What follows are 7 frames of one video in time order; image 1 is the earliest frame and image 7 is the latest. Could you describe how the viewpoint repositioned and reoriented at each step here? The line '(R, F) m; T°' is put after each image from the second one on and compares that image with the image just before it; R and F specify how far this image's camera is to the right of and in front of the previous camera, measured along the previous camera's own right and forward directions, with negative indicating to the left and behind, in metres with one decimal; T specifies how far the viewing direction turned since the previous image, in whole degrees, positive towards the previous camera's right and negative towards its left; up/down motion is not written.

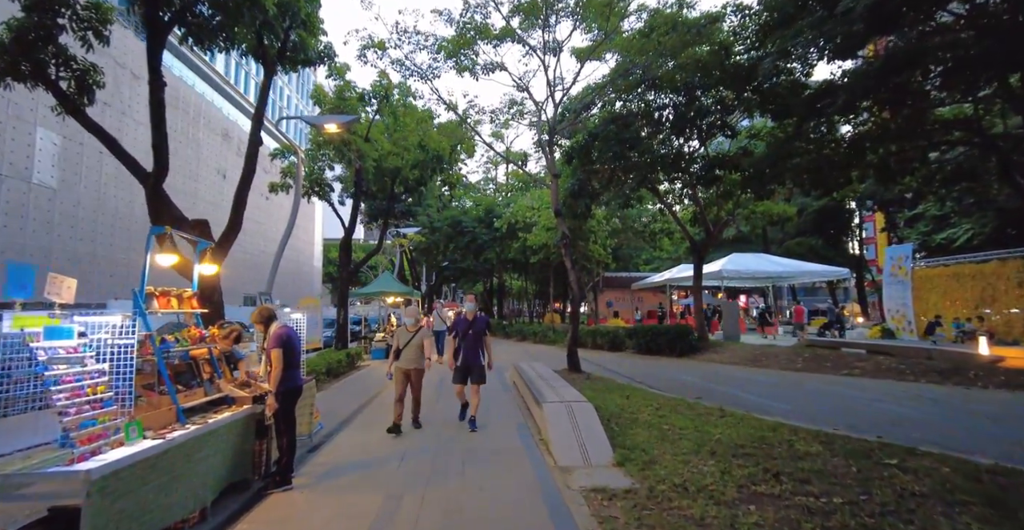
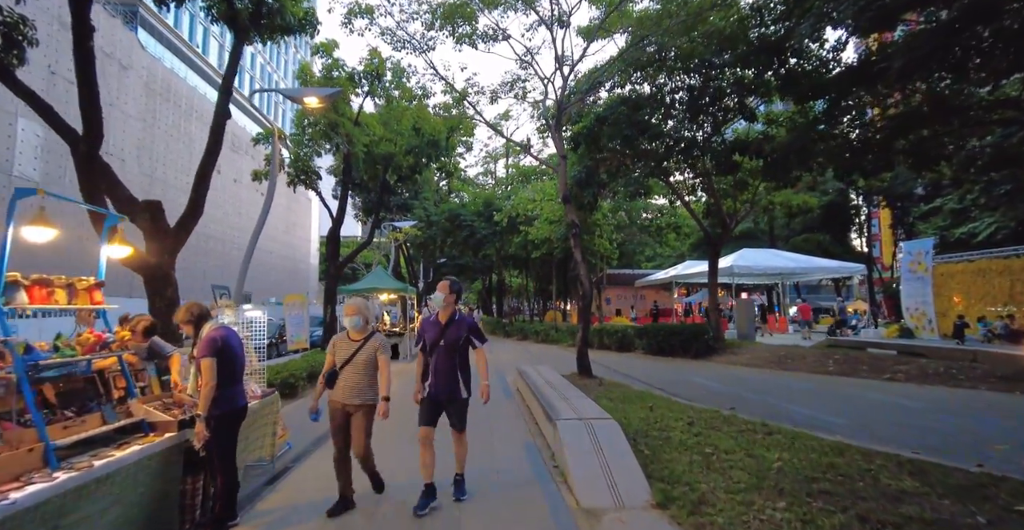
(-0.1, +1.1) m; 0°
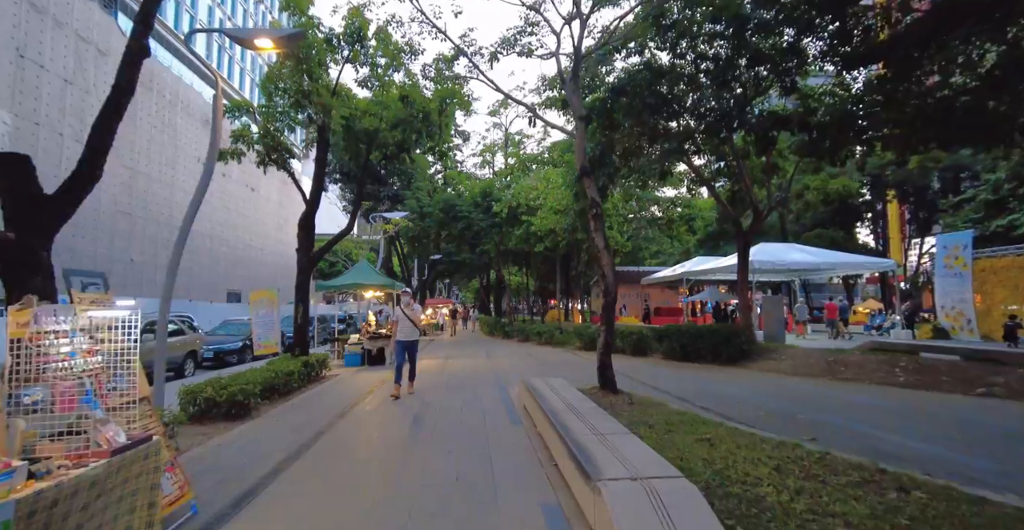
(-0.1, +1.8) m; 0°
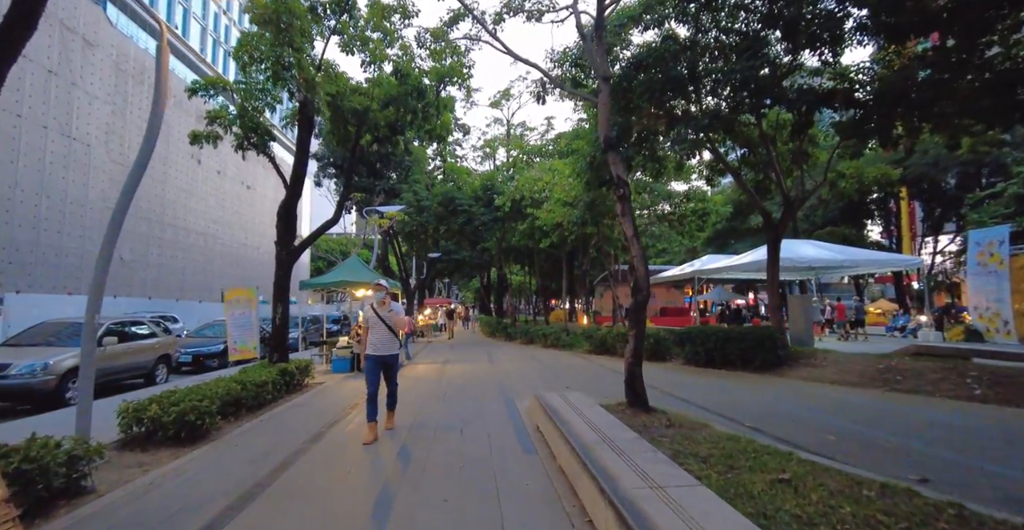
(-0.1, +1.3) m; 0°
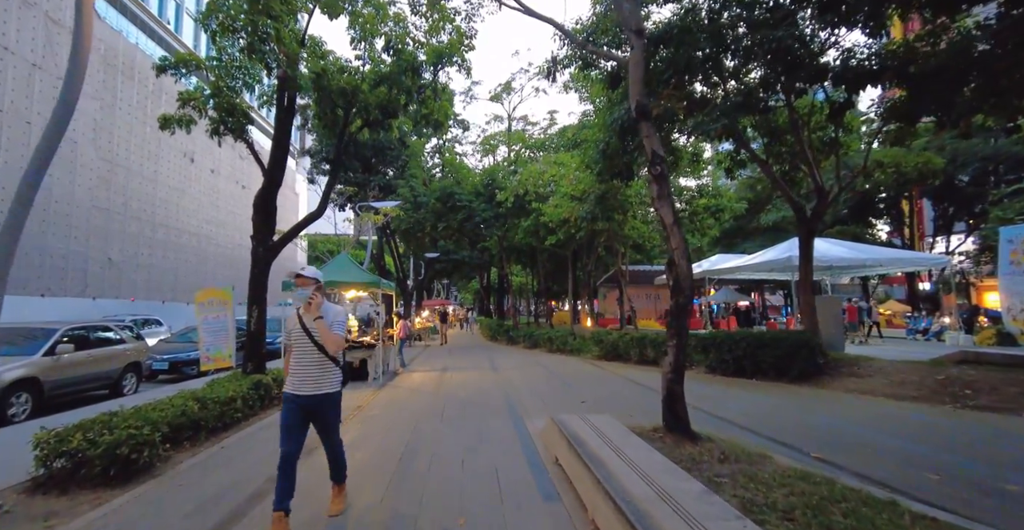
(-0.1, +1.1) m; 0°
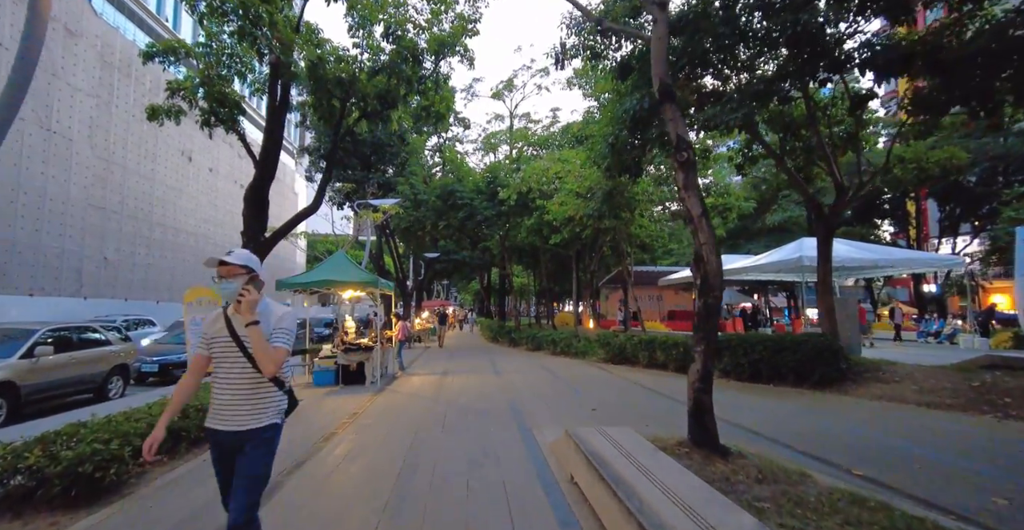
(-0.1, +0.5) m; 0°
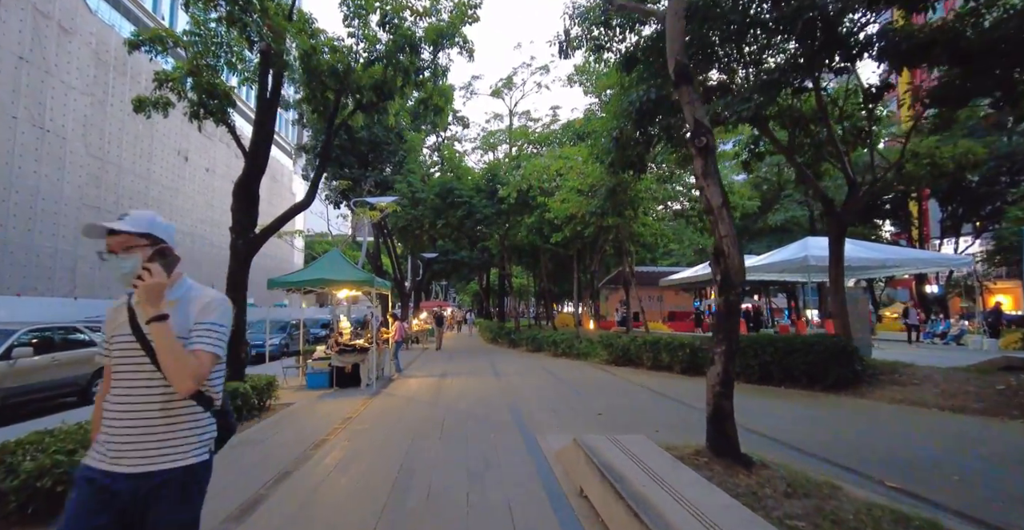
(0.0, +0.4) m; 0°
